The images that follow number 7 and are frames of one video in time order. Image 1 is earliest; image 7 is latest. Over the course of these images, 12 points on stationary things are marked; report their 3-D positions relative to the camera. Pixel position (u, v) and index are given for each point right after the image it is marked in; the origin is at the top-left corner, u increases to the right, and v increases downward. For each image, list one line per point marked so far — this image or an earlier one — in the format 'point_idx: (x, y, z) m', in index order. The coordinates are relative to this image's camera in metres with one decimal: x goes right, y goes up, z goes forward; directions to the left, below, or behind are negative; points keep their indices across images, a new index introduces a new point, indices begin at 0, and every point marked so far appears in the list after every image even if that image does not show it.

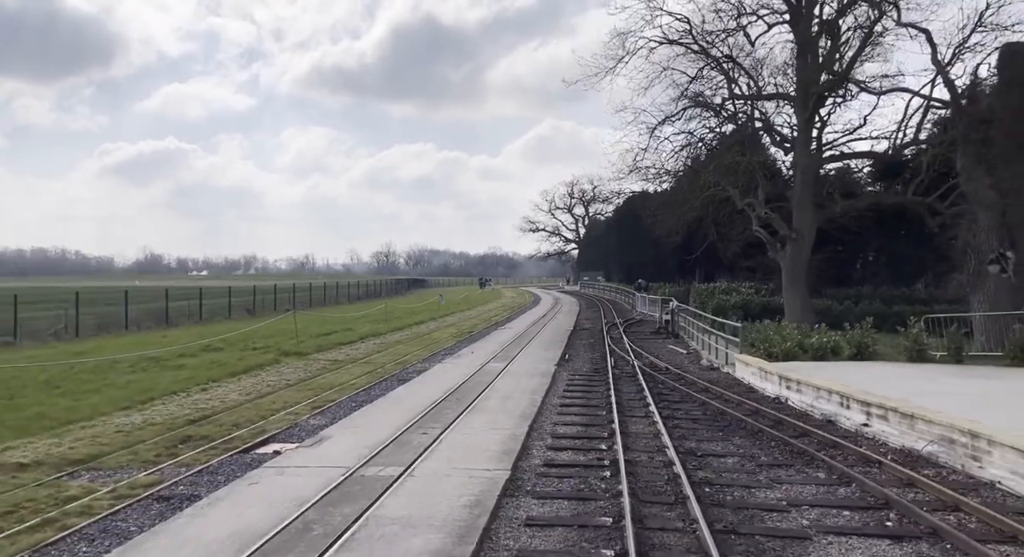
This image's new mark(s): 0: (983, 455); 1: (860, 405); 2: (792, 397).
0: (+5.7, -2.1, +10.1) m
1: (+5.6, -2.0, +13.5) m
2: (+5.6, -2.2, +16.5) m
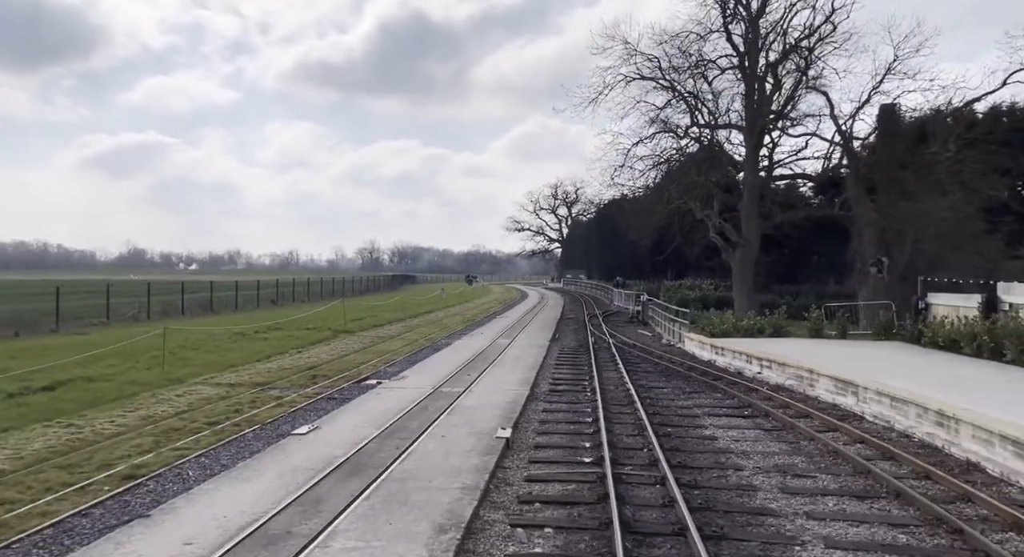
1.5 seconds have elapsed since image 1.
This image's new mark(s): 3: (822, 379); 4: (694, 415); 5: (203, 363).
0: (+6.1, -2.1, +16.8) m
1: (+5.9, -2.0, +20.2) m
2: (+5.8, -2.2, +23.2) m
3: (+6.1, -2.0, +16.4) m
4: (+3.3, -2.4, +14.8) m
5: (-7.1, -1.9, +19.3) m
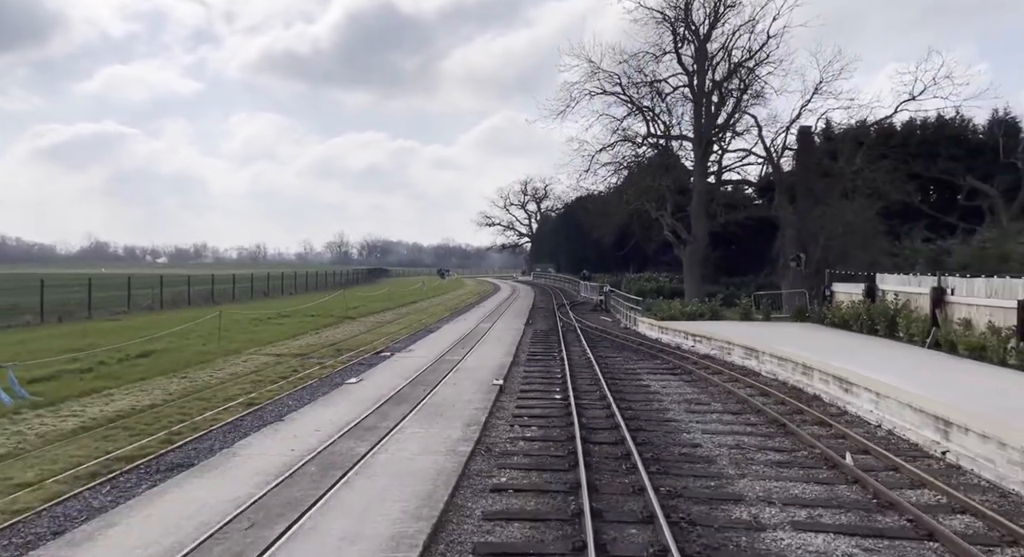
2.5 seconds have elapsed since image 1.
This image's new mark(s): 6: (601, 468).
0: (+5.7, -1.9, +21.8) m
1: (+5.4, -1.7, +25.2) m
2: (+5.2, -1.9, +28.2) m
3: (+5.8, -1.8, +21.4) m
4: (+3.0, -2.2, +19.7) m
5: (-7.5, -1.7, +23.7) m
6: (+1.1, -2.3, +10.5) m
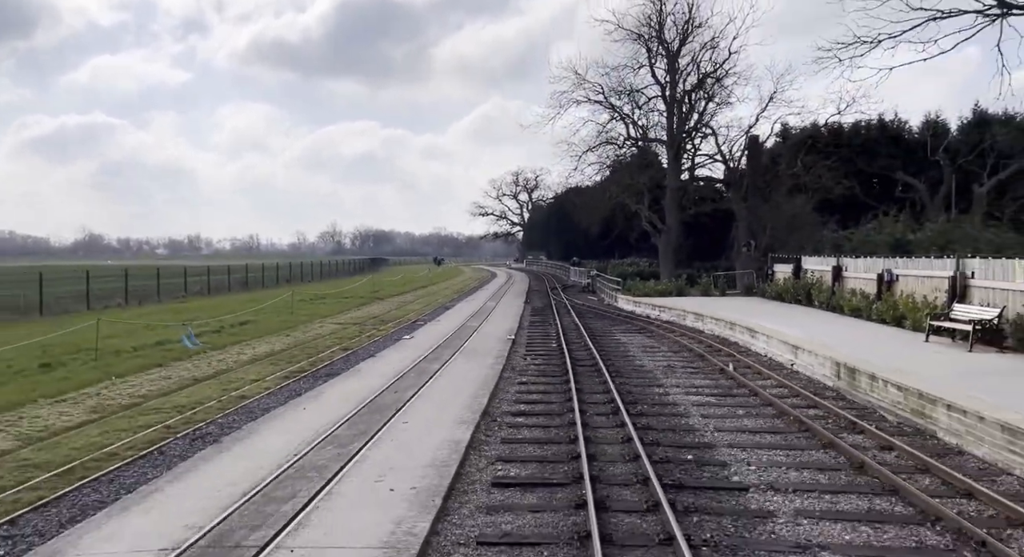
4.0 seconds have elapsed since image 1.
0: (+5.9, -1.3, +28.4) m
1: (+5.6, -1.1, +31.8) m
2: (+5.3, -1.3, +34.8) m
3: (+6.0, -1.2, +28.0) m
4: (+3.2, -1.7, +26.3) m
5: (-7.4, -1.2, +30.2) m
6: (+1.4, -1.9, +17.0) m
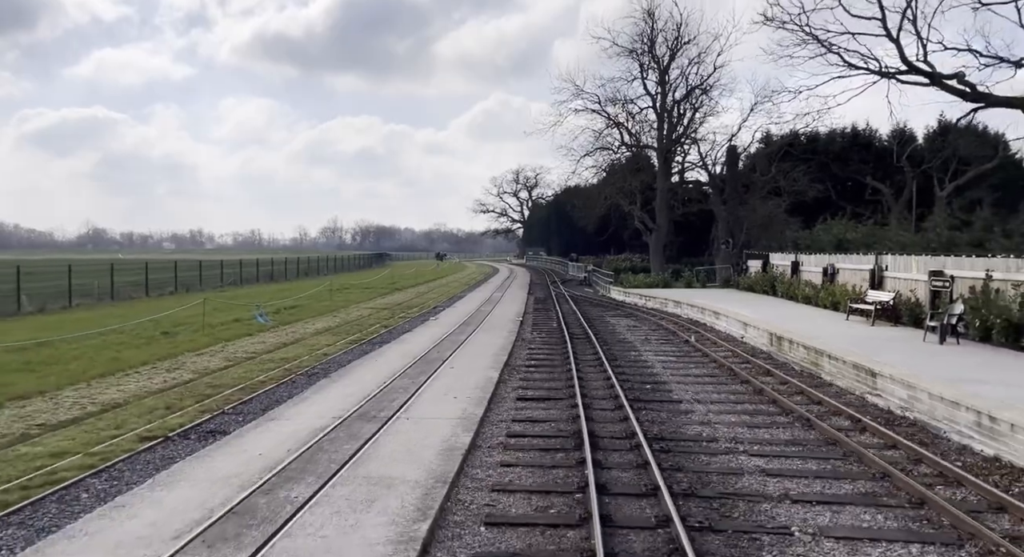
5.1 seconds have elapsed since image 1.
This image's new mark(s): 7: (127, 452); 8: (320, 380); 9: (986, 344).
0: (+6.2, -1.0, +33.1) m
1: (+5.9, -0.8, +36.5) m
2: (+5.6, -0.9, +39.5) m
3: (+6.2, -0.9, +32.7) m
4: (+3.5, -1.4, +31.0) m
5: (-7.1, -0.9, +34.9) m
6: (+1.7, -1.7, +21.7) m
7: (-4.2, -1.9, +9.2) m
8: (-3.4, -1.8, +14.5) m
9: (+8.9, -1.2, +15.6) m
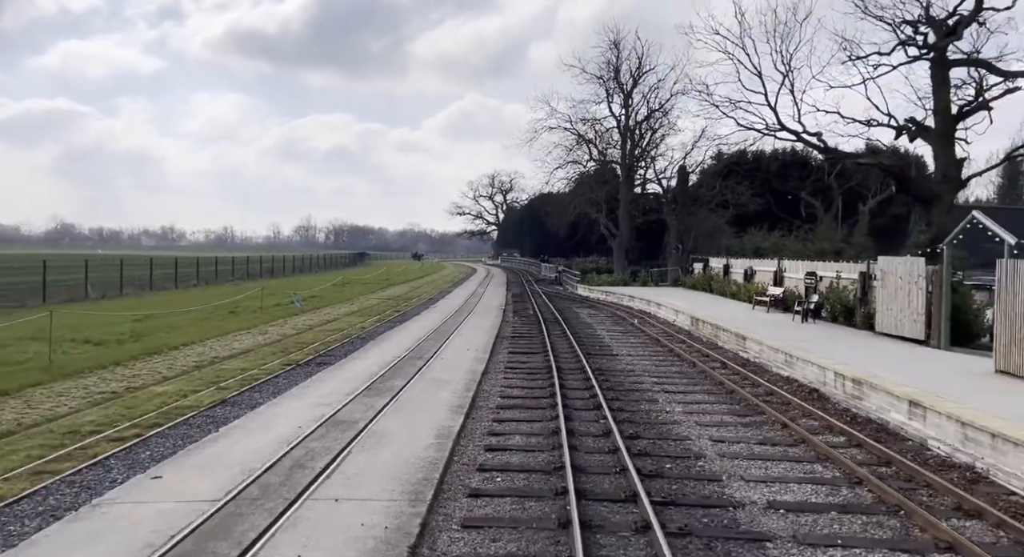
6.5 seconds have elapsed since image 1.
0: (+5.3, -1.0, +39.7) m
1: (+4.9, -0.8, +43.1) m
2: (+4.5, -0.9, +46.1) m
3: (+5.4, -0.9, +39.4) m
4: (+2.7, -1.3, +37.6) m
5: (-8.0, -0.7, +41.1) m
6: (+1.3, -1.6, +28.2) m
7: (-4.3, -1.7, +15.5) m
8: (-3.6, -1.6, +20.8) m
9: (+8.6, -1.2, +22.4) m
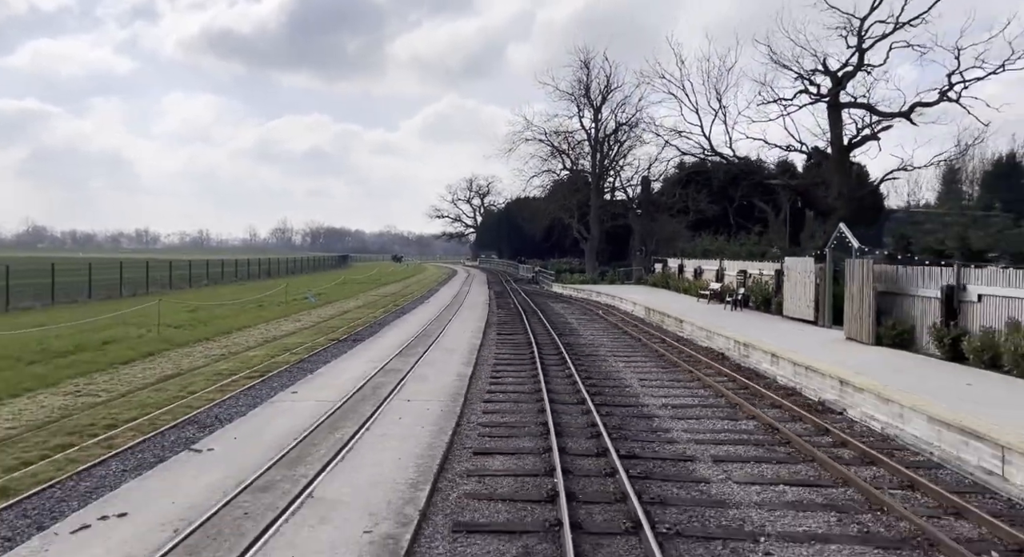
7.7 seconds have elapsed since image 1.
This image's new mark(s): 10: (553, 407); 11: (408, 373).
0: (+4.4, -0.9, +45.1) m
1: (+3.8, -0.7, +48.5) m
2: (+3.4, -0.8, +51.4) m
3: (+4.4, -0.8, +44.7) m
4: (+1.8, -1.3, +42.9) m
5: (-9.0, -0.6, +46.1) m
6: (+0.6, -1.5, +33.5) m
7: (-4.5, -1.6, +20.6) m
8: (-4.0, -1.5, +26.0) m
9: (+8.2, -1.1, +27.8) m
10: (+0.6, -2.0, +12.9) m
11: (-1.9, -1.8, +15.4) m
